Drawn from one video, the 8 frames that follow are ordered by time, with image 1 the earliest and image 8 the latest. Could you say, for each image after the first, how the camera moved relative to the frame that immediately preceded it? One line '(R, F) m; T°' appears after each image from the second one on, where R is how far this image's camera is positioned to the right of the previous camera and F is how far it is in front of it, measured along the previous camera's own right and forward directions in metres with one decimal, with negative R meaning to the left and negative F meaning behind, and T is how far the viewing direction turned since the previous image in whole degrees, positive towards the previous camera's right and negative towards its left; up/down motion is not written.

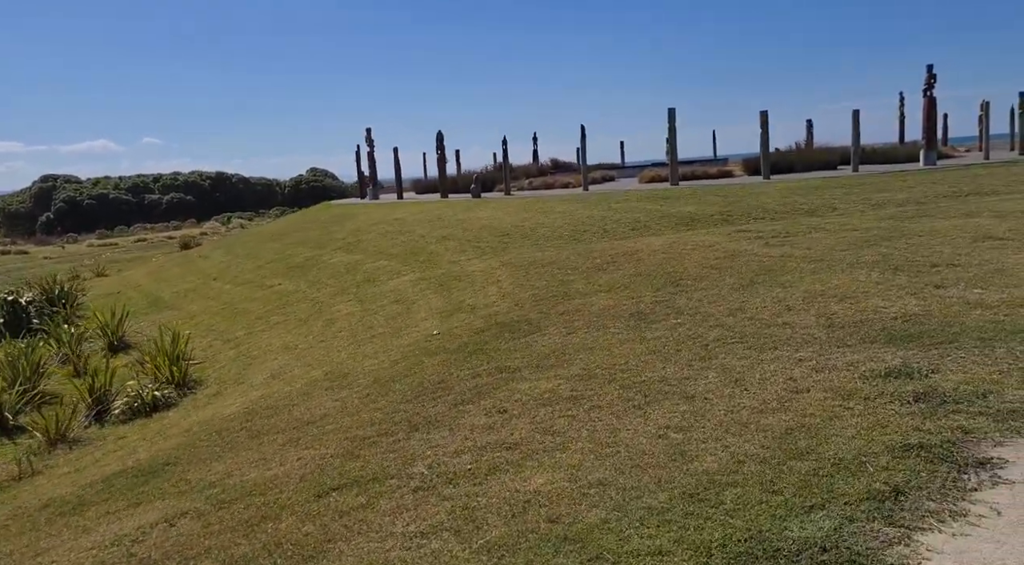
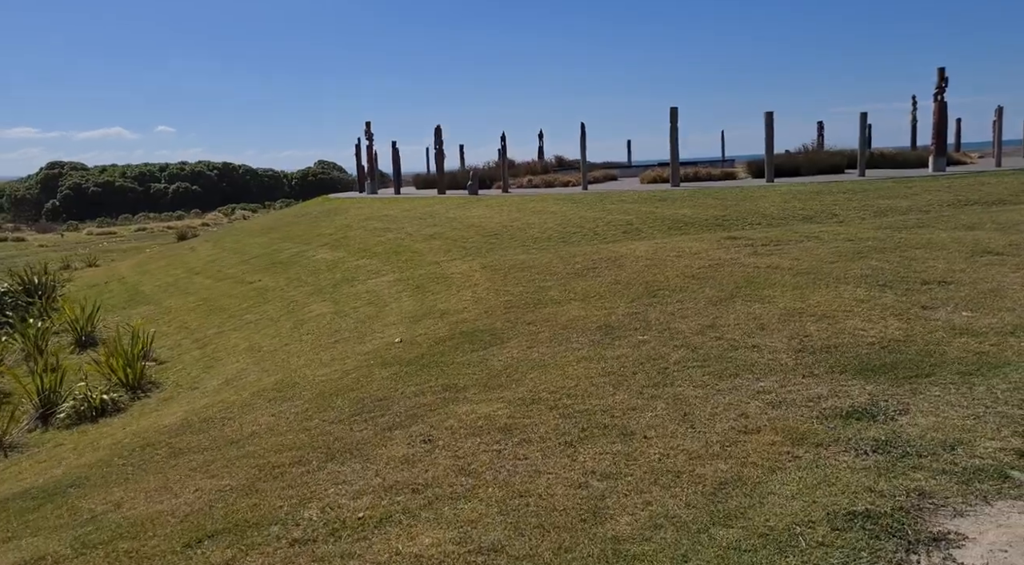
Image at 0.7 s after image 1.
(+0.4, +0.4) m; -1°
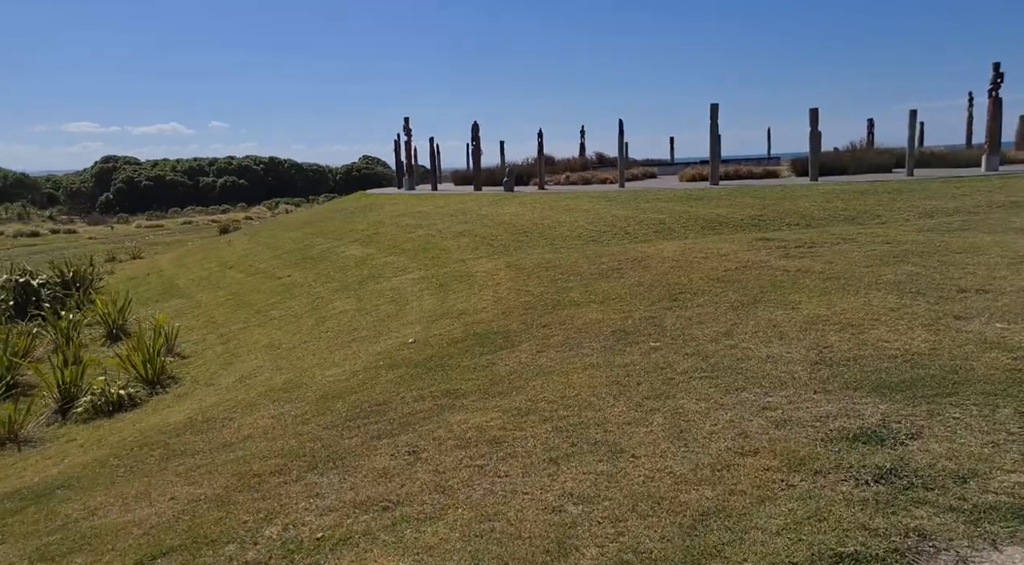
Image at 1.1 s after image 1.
(+0.3, +0.2) m; -3°
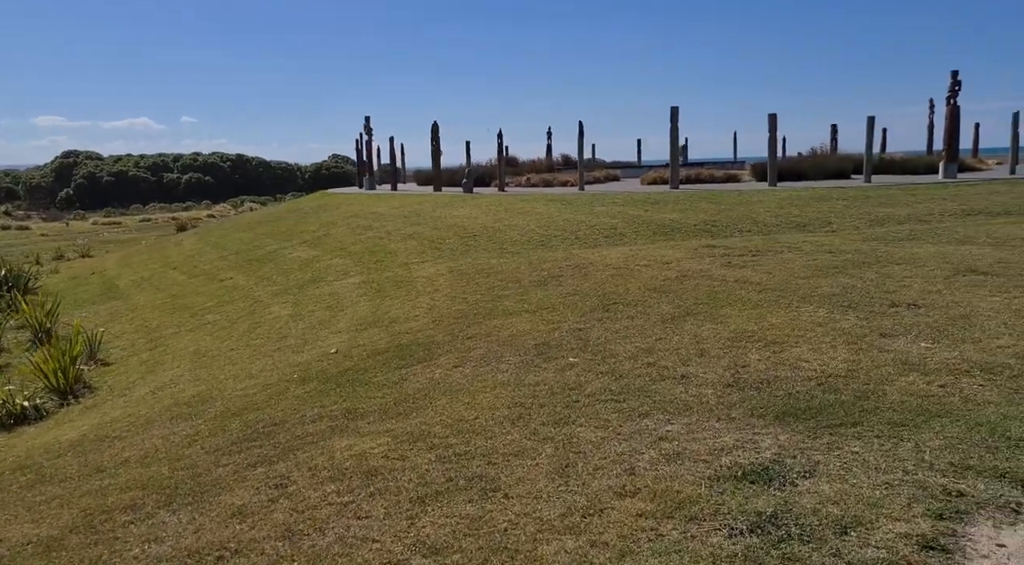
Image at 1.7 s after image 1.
(+0.4, +0.3) m; +2°
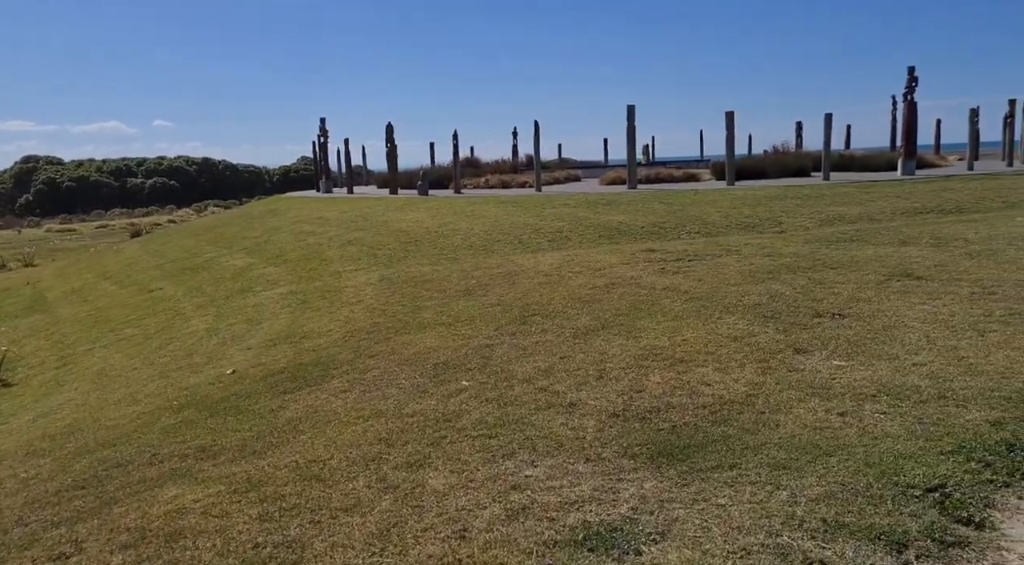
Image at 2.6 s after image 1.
(+0.6, +0.4) m; +2°
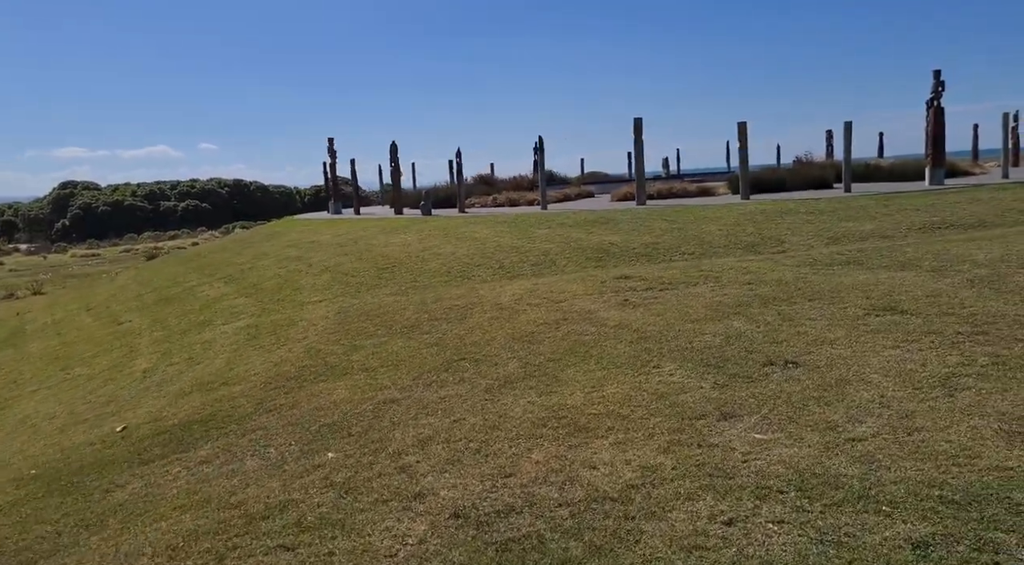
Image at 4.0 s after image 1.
(+0.9, +0.8) m; -3°
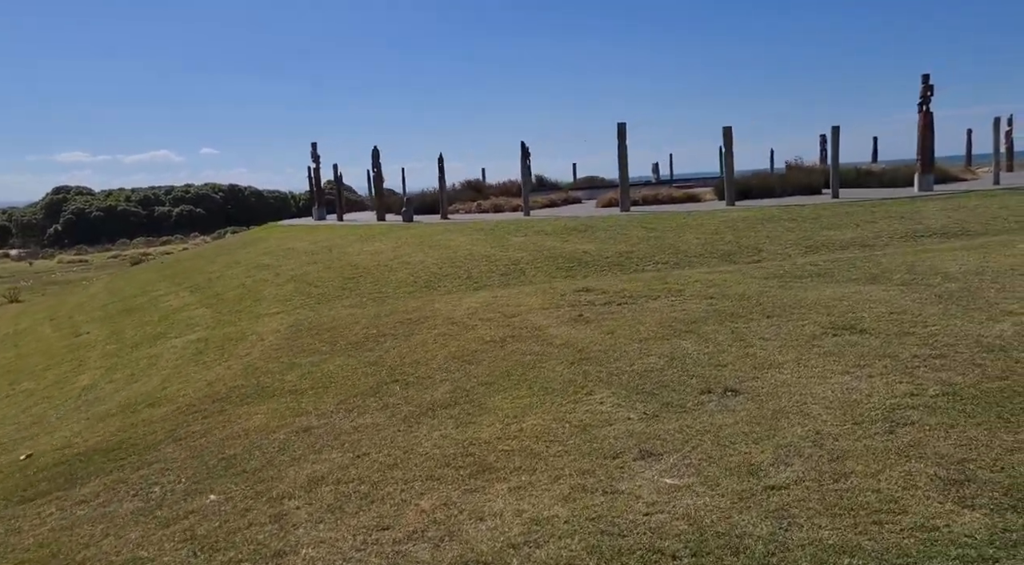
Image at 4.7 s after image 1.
(+0.5, +0.4) m; 0°
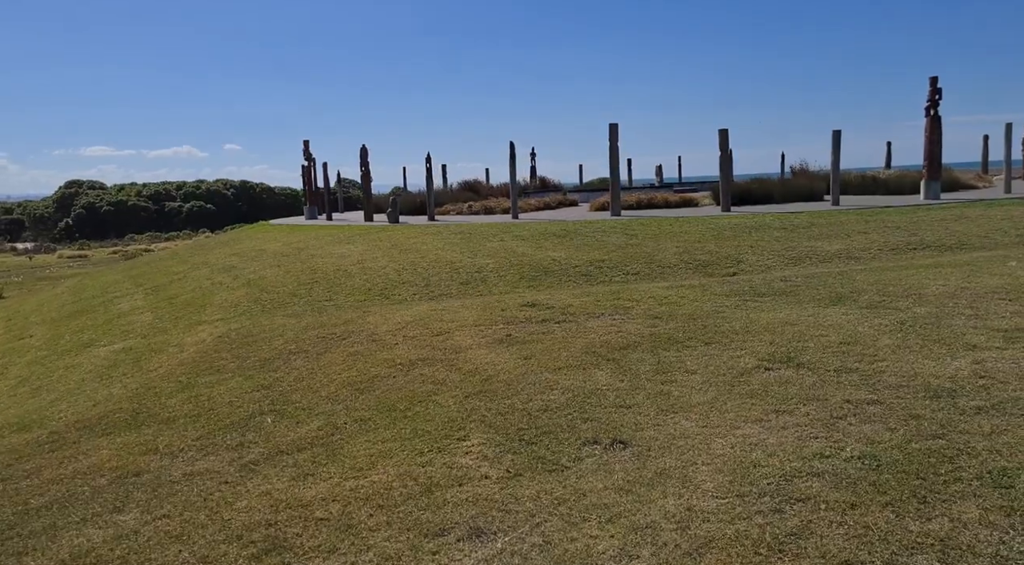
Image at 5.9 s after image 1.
(+0.9, +0.7) m; -1°
